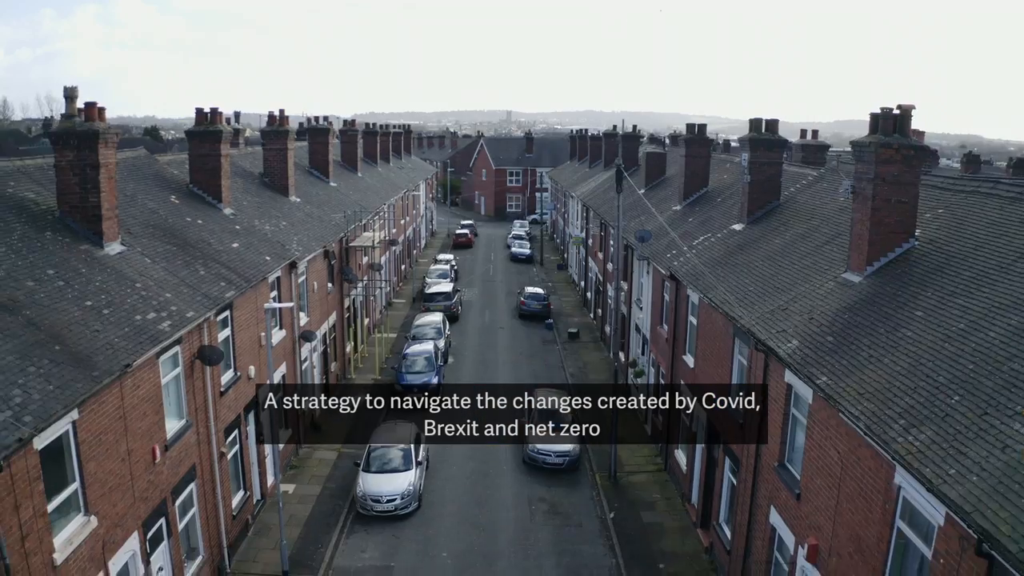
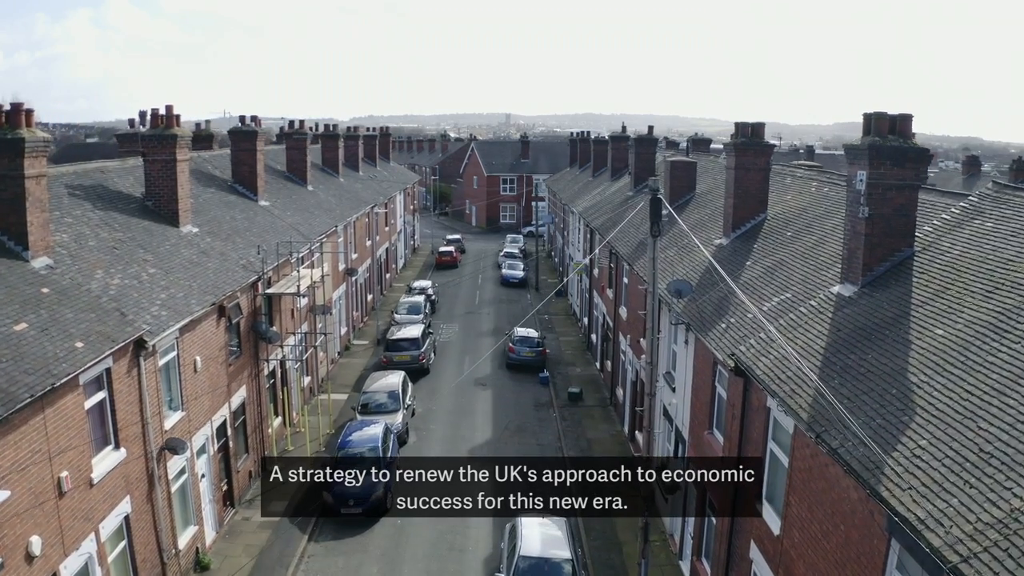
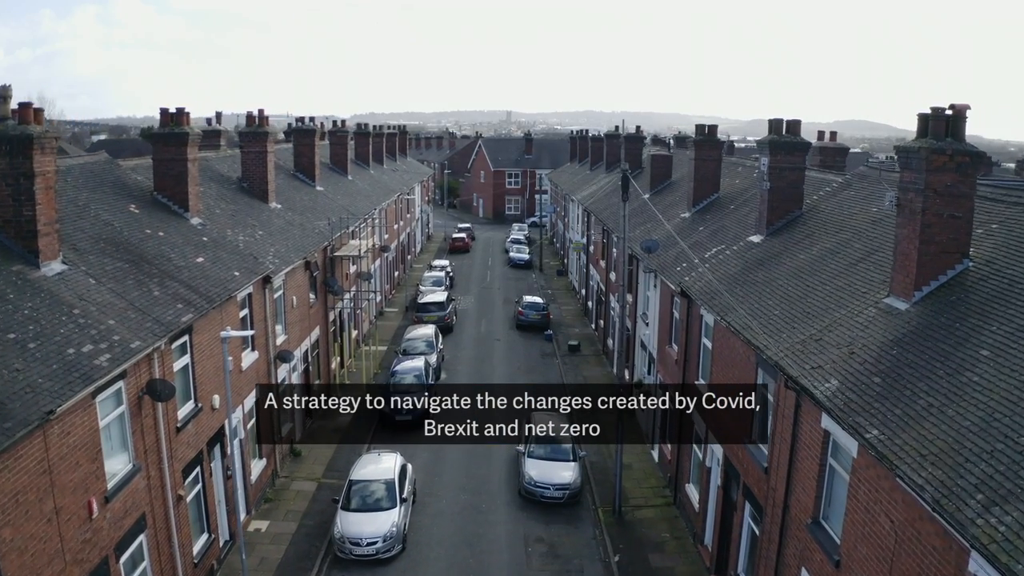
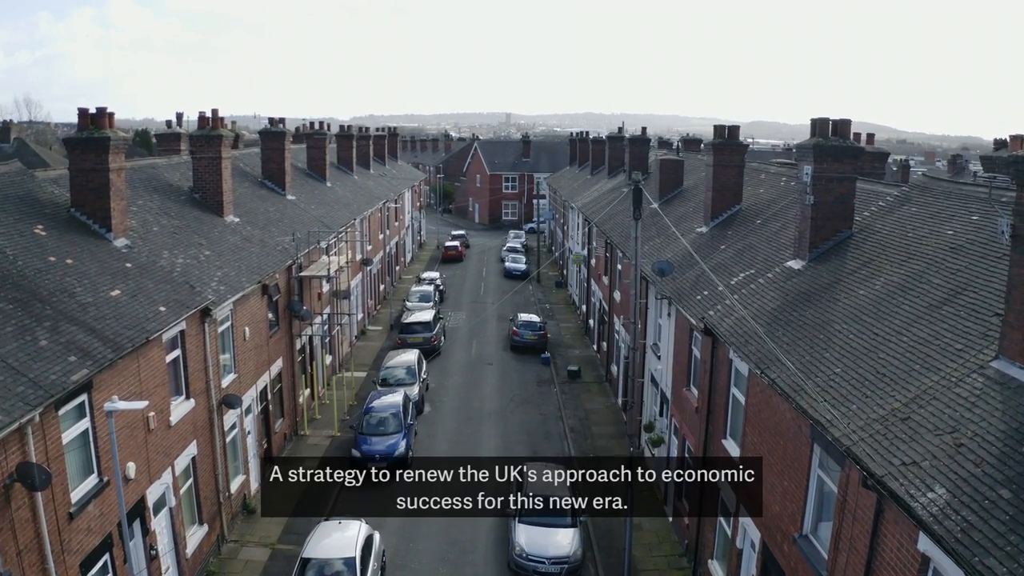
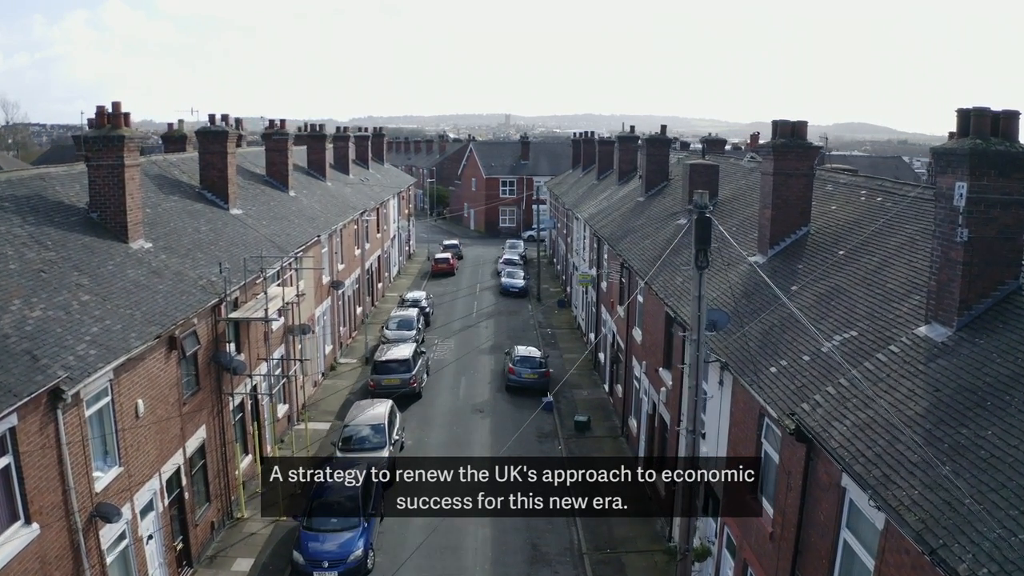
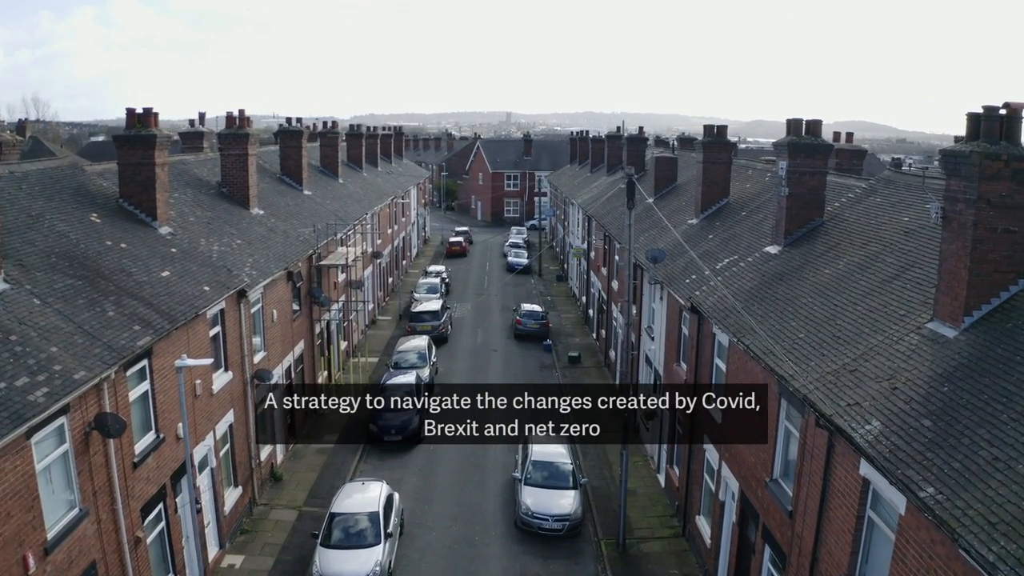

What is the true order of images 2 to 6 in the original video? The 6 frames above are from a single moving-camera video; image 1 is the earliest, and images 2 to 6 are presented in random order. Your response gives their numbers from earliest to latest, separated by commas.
3, 6, 4, 2, 5
